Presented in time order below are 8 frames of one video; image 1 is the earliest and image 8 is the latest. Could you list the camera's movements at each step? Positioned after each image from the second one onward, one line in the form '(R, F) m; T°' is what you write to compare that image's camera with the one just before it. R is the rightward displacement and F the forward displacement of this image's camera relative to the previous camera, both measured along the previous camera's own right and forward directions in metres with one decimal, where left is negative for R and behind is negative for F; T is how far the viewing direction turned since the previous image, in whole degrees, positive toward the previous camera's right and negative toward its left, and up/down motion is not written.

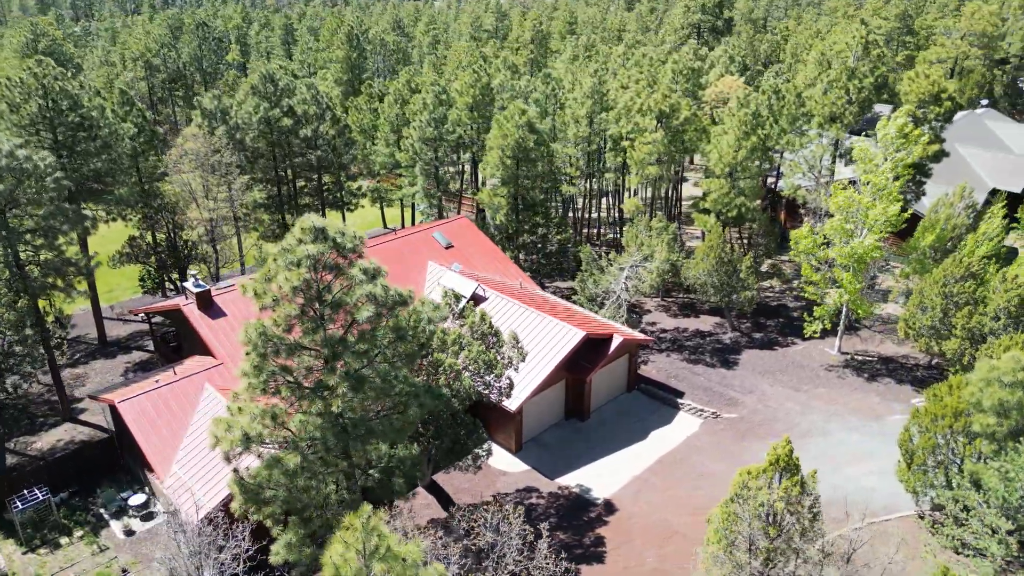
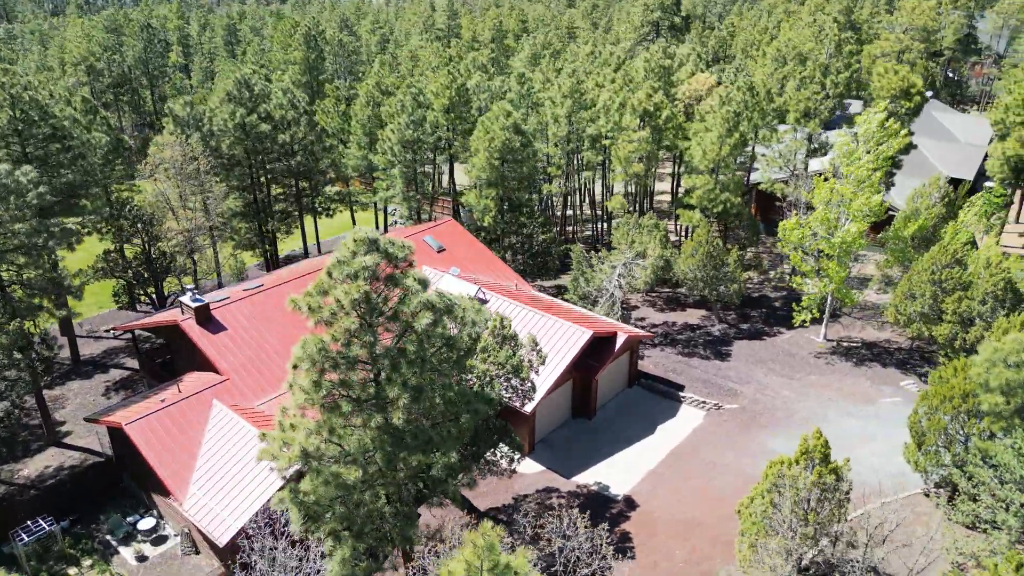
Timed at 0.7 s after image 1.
(-2.3, 0.0) m; +4°
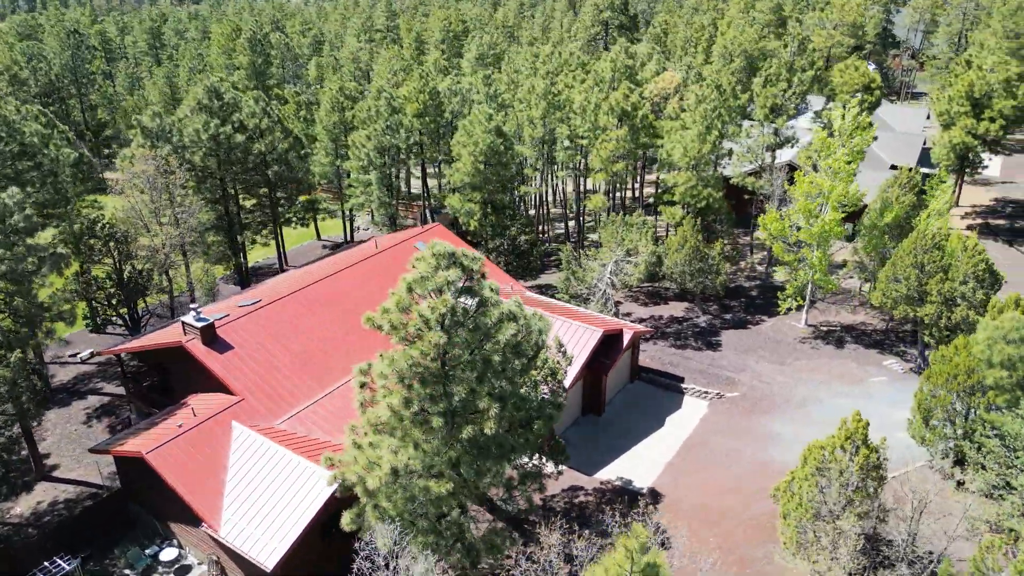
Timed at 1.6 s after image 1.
(-3.1, 0.0) m; +6°
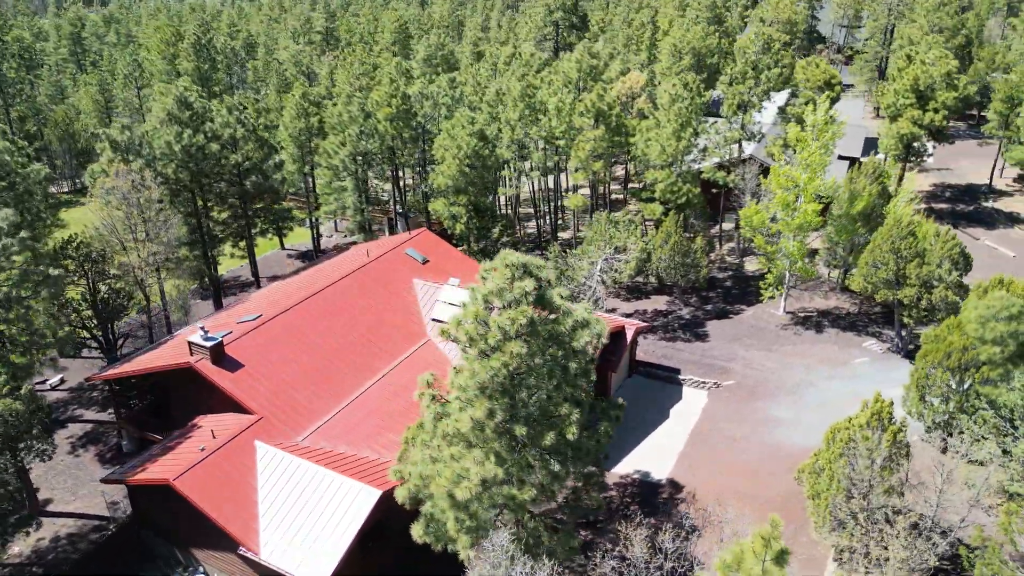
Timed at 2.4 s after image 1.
(-2.9, -0.1) m; +6°
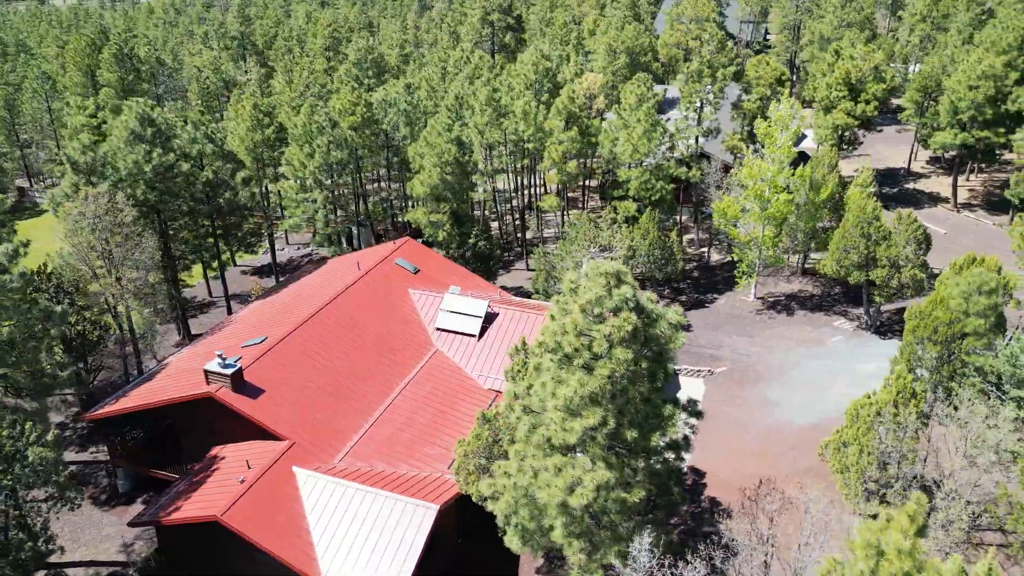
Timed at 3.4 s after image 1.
(-3.9, 0.0) m; +7°
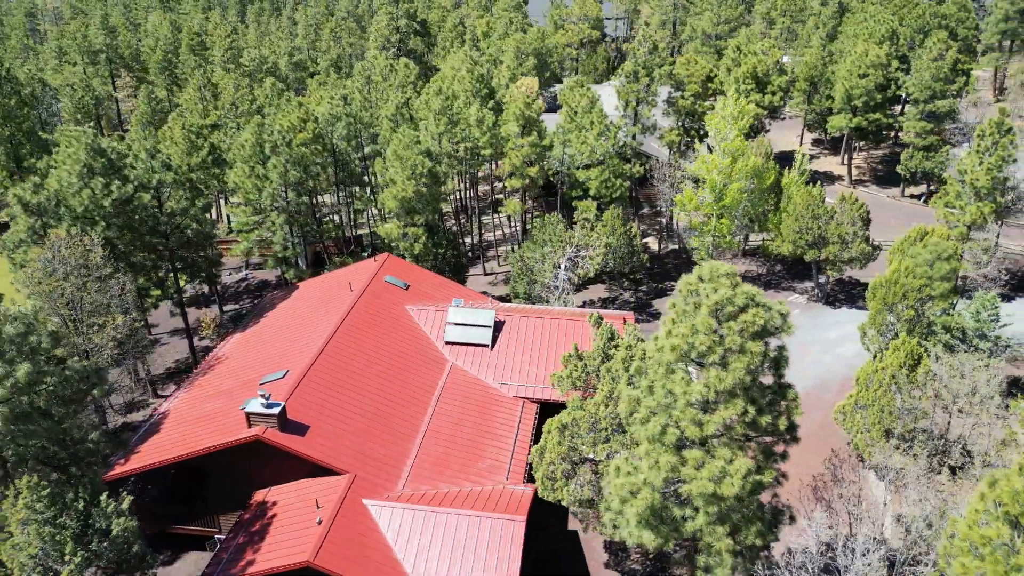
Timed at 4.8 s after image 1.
(-5.8, +0.1) m; +11°
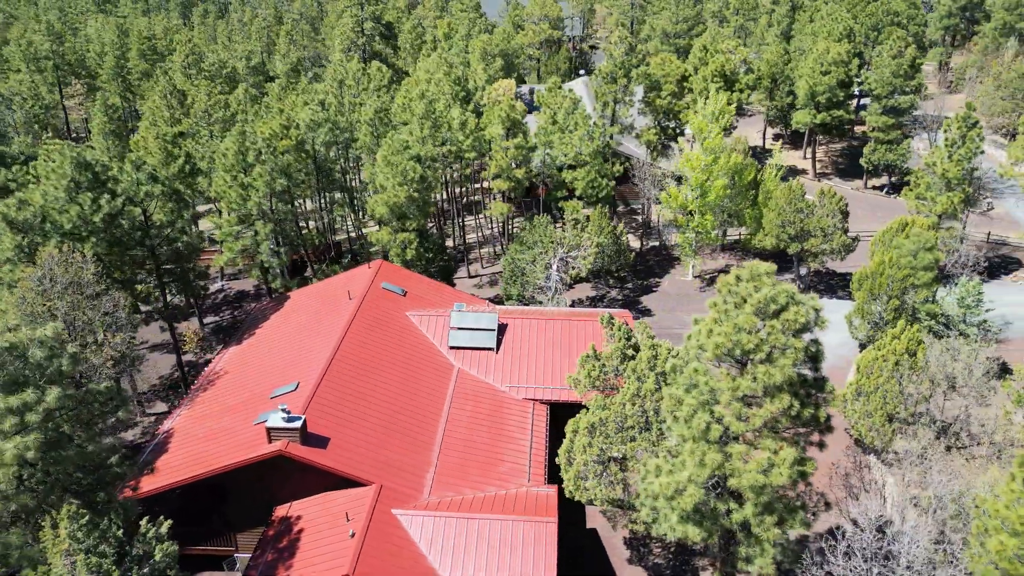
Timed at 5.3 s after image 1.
(-2.2, -0.1) m; +4°
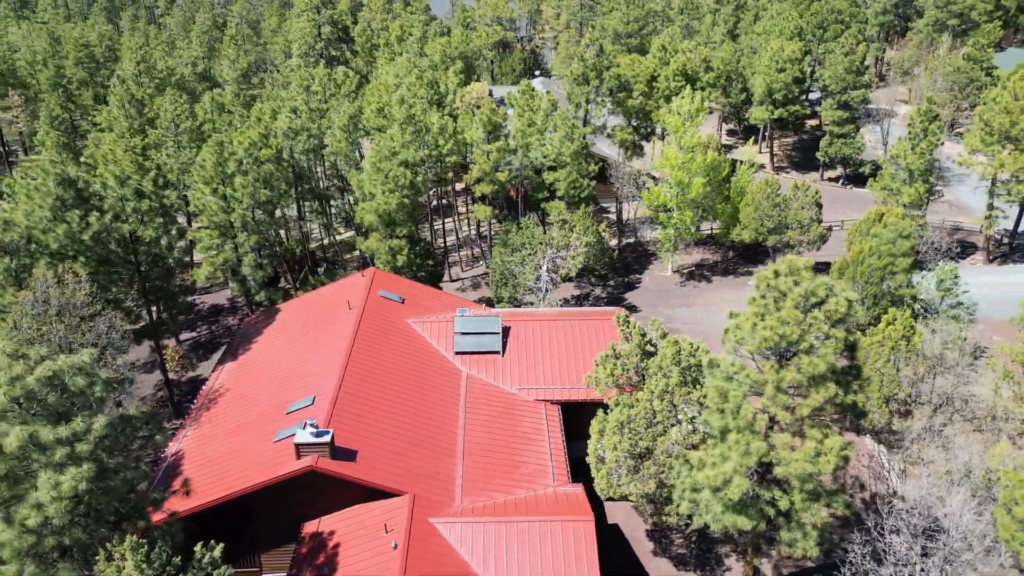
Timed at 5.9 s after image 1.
(-2.6, -0.1) m; +5°
